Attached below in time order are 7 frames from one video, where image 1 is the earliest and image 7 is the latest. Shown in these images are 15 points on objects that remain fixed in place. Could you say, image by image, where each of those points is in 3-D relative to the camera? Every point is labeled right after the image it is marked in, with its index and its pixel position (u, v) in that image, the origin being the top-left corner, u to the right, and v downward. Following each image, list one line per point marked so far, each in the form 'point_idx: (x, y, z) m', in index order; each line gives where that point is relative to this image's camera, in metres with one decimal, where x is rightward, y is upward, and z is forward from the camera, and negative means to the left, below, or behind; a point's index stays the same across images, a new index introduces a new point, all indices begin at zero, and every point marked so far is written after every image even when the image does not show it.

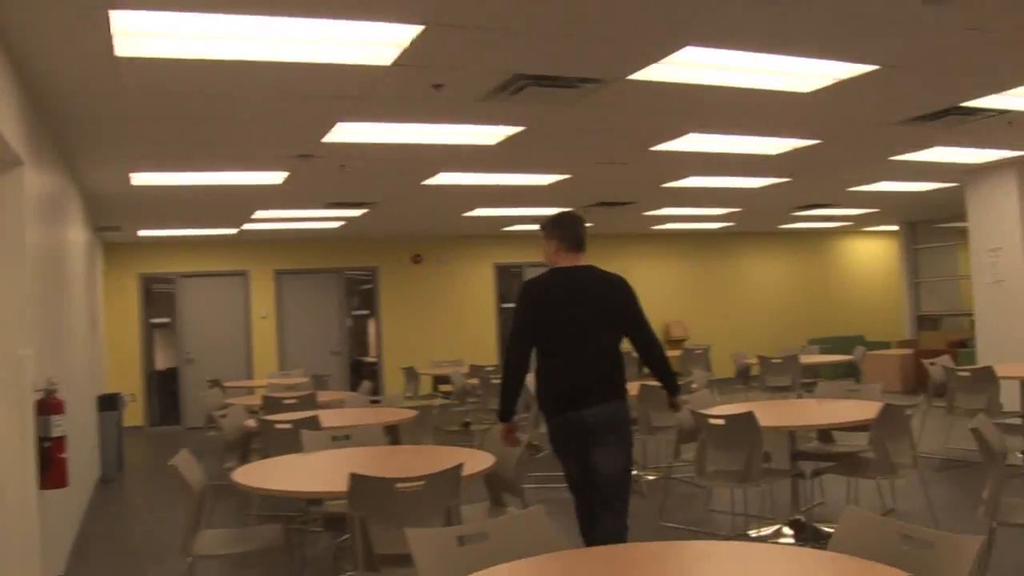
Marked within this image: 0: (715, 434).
0: (+0.9, -0.6, +4.8) m
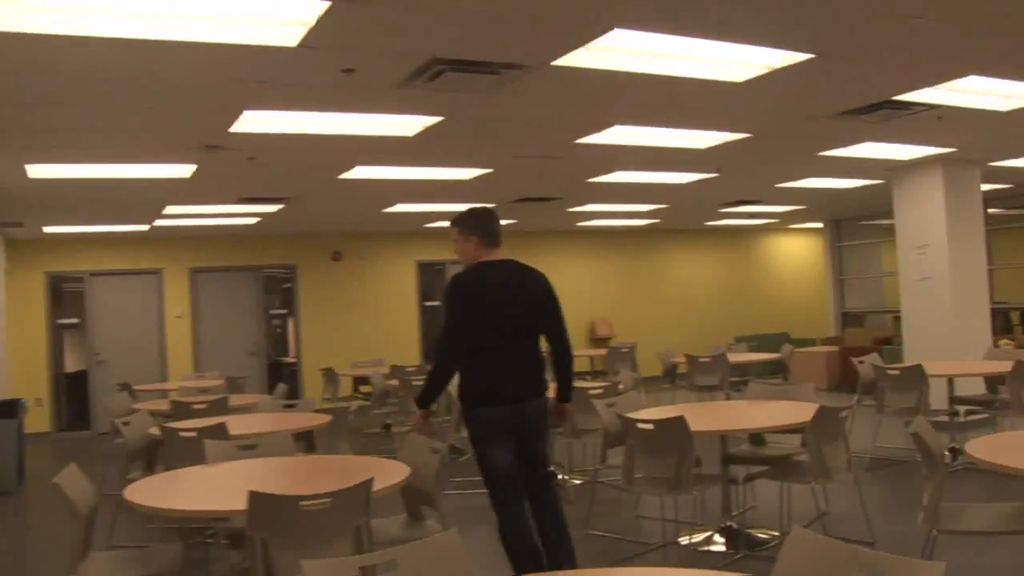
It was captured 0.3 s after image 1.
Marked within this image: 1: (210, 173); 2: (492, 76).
0: (+0.5, -0.6, +4.6) m
1: (-1.9, +0.7, +7.0) m
2: (-0.1, +0.8, +4.4) m
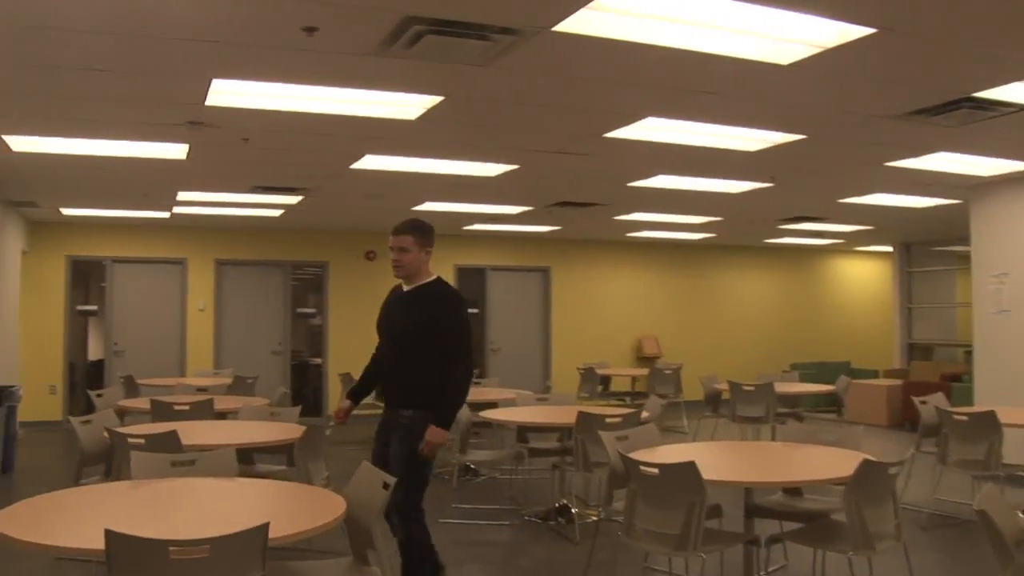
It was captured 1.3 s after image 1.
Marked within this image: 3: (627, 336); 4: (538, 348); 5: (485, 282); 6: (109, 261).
0: (+0.5, -0.7, +3.9) m
1: (-1.8, +0.8, +6.4) m
2: (-0.1, +0.8, +3.7) m
3: (+1.4, -0.6, +13.5) m
4: (+0.3, -0.7, +13.1) m
5: (-0.3, +0.1, +12.8) m
6: (-4.1, +0.3, +11.3) m
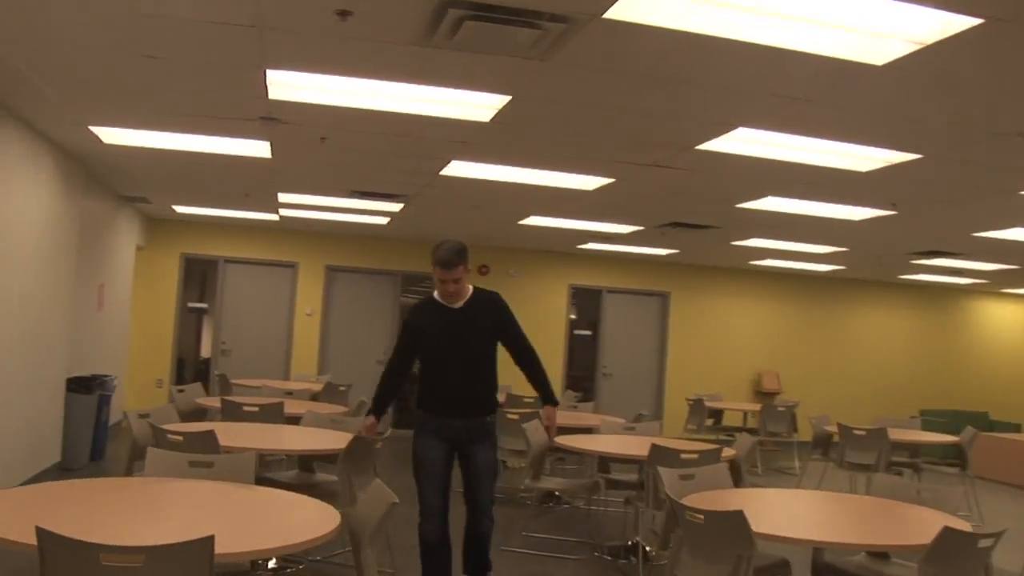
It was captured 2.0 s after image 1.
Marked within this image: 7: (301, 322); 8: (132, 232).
0: (+0.6, -0.7, +3.4) m
1: (-1.2, +0.7, +6.3) m
2: (+0.1, +0.8, +3.4) m
3: (+2.7, -0.9, +12.8) m
4: (+1.6, -1.0, +12.6) m
5: (+1.0, -0.2, +12.4) m
6: (-2.9, +0.3, +11.3) m
7: (-2.1, -0.4, +11.4) m
8: (-3.5, +0.5, +10.1) m
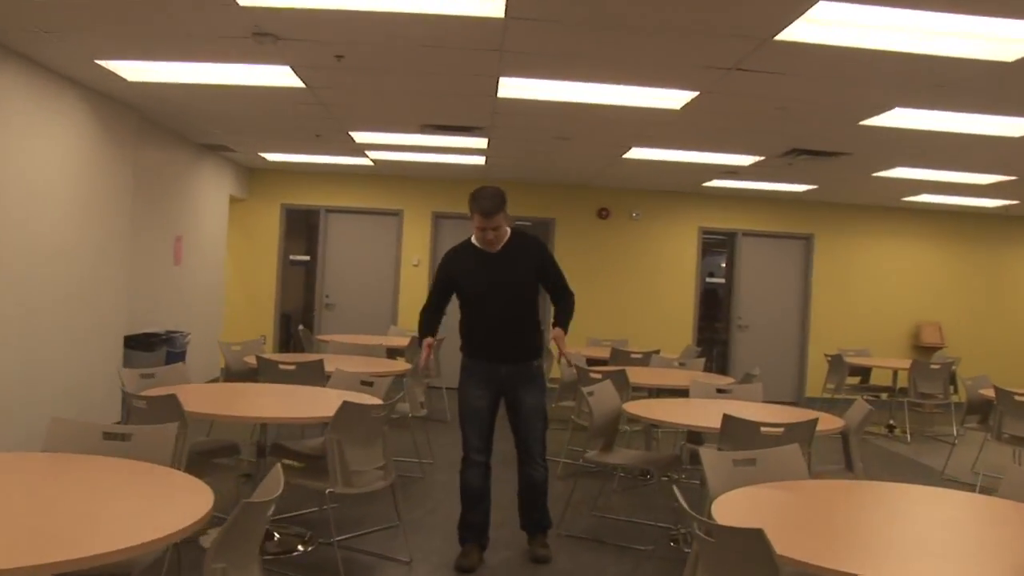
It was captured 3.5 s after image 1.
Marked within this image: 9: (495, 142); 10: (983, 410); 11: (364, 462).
0: (+0.4, -0.6, +2.4) m
1: (-0.9, +1.0, +5.5) m
2: (-0.1, +0.9, +2.4) m
3: (+4.0, -0.3, +11.4) m
4: (+2.8, -0.4, +11.3) m
5: (+2.2, +0.4, +11.2) m
6: (-1.8, +0.7, +10.8) m
7: (-1.0, +0.1, +10.8) m
8: (-2.5, +0.9, +9.6) m
9: (-0.1, +1.0, +7.6) m
10: (+2.8, -0.7, +6.8) m
11: (-0.5, -0.6, +4.1) m
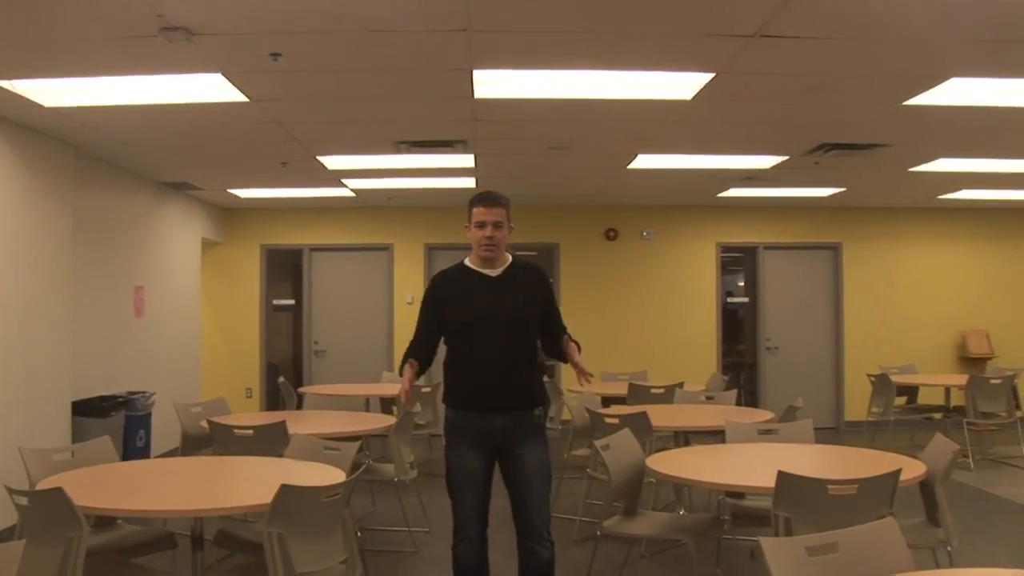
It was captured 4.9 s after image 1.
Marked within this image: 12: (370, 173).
0: (+0.4, -0.6, +1.5) m
1: (-1.0, +0.8, +4.6) m
2: (-0.2, +0.9, +1.5) m
3: (+4.0, -0.4, +10.4) m
4: (+2.9, -0.5, +10.4) m
5: (+2.2, +0.2, +10.3) m
6: (-1.8, +0.3, +9.9) m
7: (-1.0, -0.2, +9.9) m
8: (-2.5, +0.5, +8.8) m
9: (-0.2, +0.8, +6.7) m
10: (+2.9, -0.7, +5.8) m
11: (-0.5, -0.8, +3.2) m
12: (-1.0, +0.8, +7.4) m
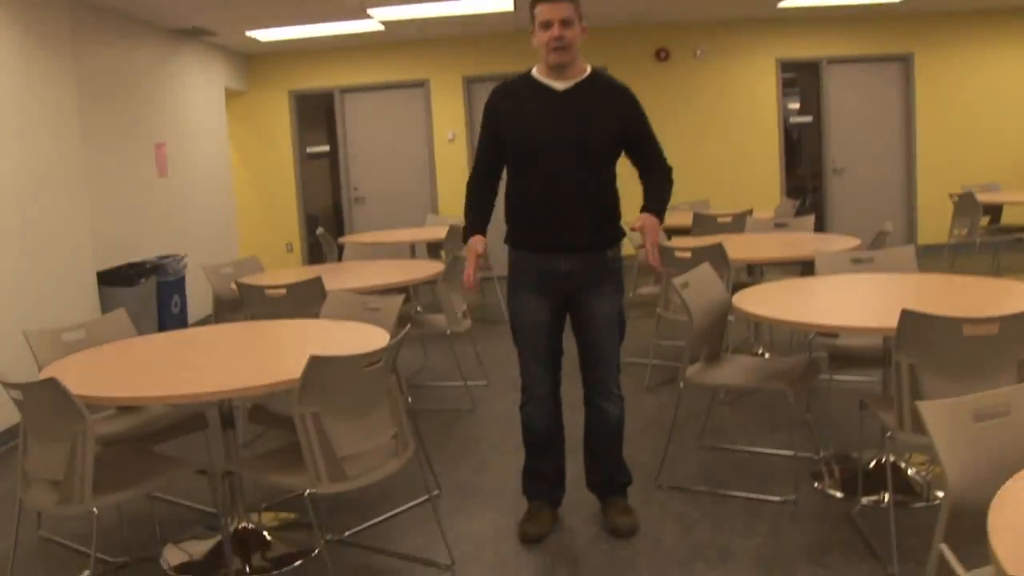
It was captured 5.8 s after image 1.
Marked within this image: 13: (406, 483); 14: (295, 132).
0: (+0.5, -0.4, +1.0) m
1: (-0.9, +1.4, +4.0) m
2: (-0.2, +1.0, +0.9) m
3: (+4.4, +1.3, +9.7) m
4: (+3.3, +1.1, +9.7) m
5: (+2.6, +1.8, +9.5) m
6: (-1.5, +1.6, +9.3) m
7: (-0.6, +1.1, +9.3) m
8: (-2.2, +1.6, +8.2) m
9: (0.0, +1.7, +6.0) m
10: (+3.1, +0.2, +5.2) m
11: (-0.3, -0.4, +2.7) m
12: (-0.7, +1.7, +6.7) m
13: (-0.4, -0.6, +3.7) m
14: (-1.8, +1.3, +9.3) m
